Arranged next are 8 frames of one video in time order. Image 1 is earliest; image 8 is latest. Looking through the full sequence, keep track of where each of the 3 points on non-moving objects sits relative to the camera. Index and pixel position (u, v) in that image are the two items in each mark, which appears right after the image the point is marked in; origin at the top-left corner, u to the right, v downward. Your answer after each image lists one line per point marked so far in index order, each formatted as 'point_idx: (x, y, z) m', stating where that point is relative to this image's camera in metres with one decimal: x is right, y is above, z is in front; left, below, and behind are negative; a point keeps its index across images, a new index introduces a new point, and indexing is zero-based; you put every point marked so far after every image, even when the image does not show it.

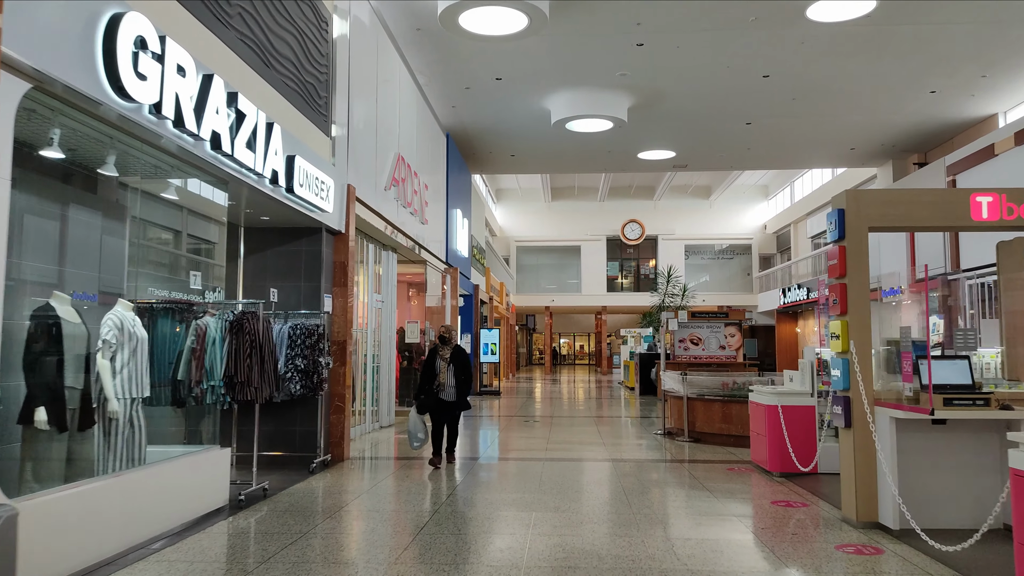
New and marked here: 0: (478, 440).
0: (-0.4, -1.8, +9.4) m
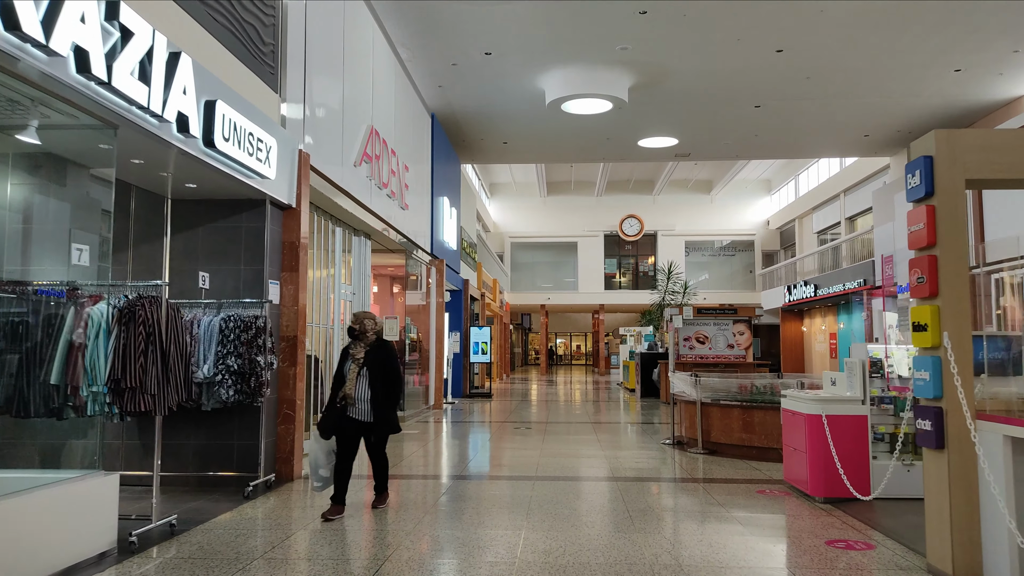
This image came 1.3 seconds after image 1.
0: (-0.5, -1.7, +8.4) m
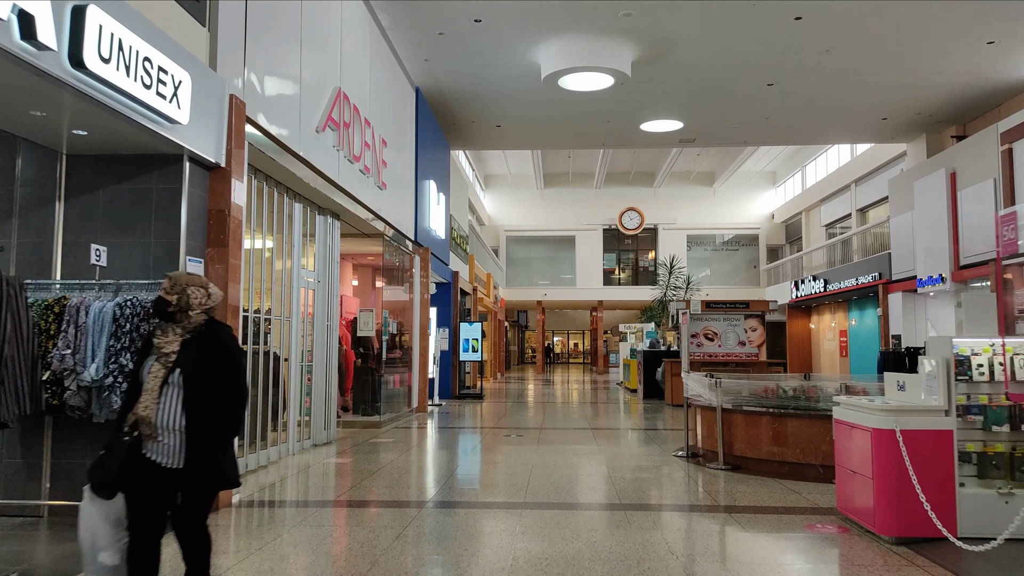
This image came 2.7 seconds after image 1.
0: (-0.6, -1.6, +7.4) m
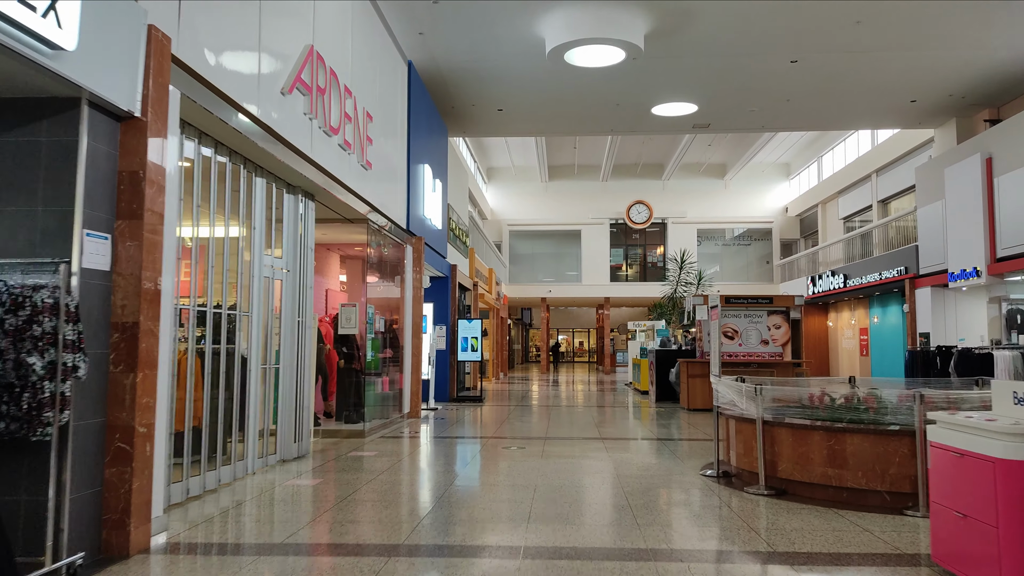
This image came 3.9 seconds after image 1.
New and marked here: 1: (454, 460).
0: (-0.6, -1.5, +6.4) m
1: (-0.5, -1.6, +7.2) m
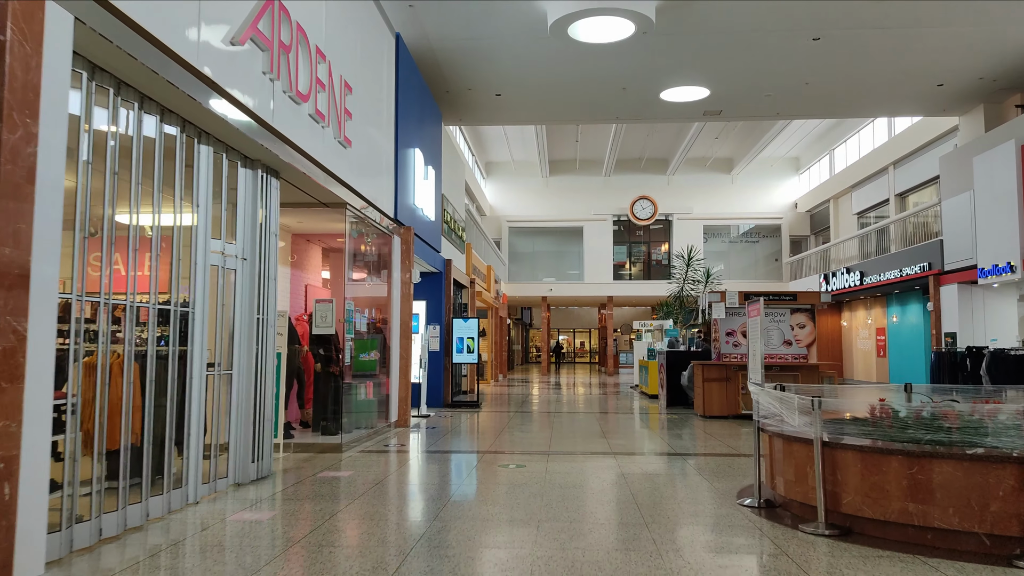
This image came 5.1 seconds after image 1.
0: (-0.6, -1.5, +5.5) m
1: (-0.5, -1.5, +6.3) m
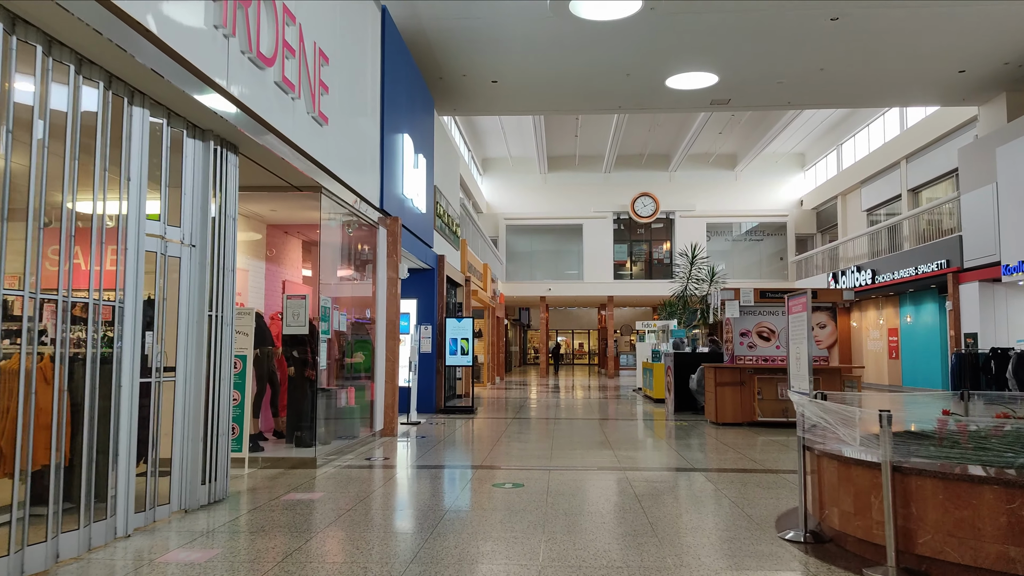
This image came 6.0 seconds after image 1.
0: (-0.6, -1.4, +4.8) m
1: (-0.5, -1.5, +5.6) m
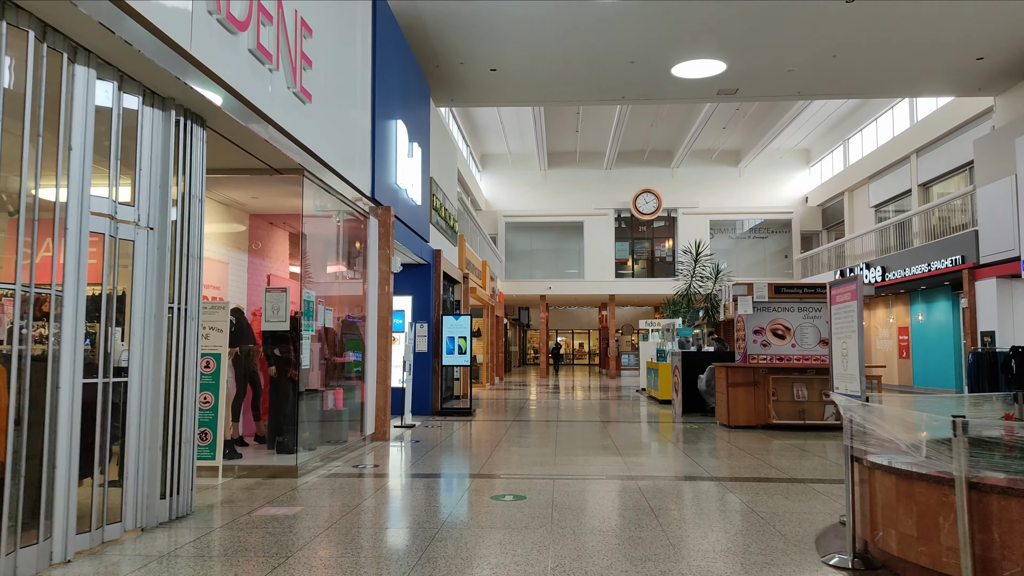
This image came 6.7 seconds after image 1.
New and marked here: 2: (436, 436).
0: (-0.6, -1.4, +4.3) m
1: (-0.5, -1.4, +5.1) m
2: (-0.8, -1.6, +8.3) m
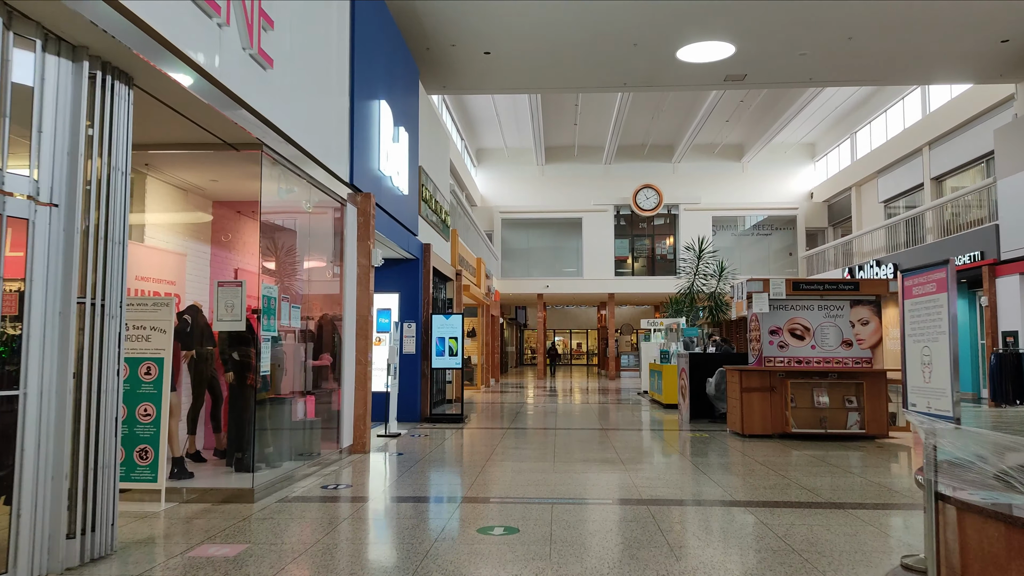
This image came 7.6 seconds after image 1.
0: (-0.7, -1.3, +3.6) m
1: (-0.6, -1.4, +4.4) m
2: (-0.9, -1.6, +7.6) m
